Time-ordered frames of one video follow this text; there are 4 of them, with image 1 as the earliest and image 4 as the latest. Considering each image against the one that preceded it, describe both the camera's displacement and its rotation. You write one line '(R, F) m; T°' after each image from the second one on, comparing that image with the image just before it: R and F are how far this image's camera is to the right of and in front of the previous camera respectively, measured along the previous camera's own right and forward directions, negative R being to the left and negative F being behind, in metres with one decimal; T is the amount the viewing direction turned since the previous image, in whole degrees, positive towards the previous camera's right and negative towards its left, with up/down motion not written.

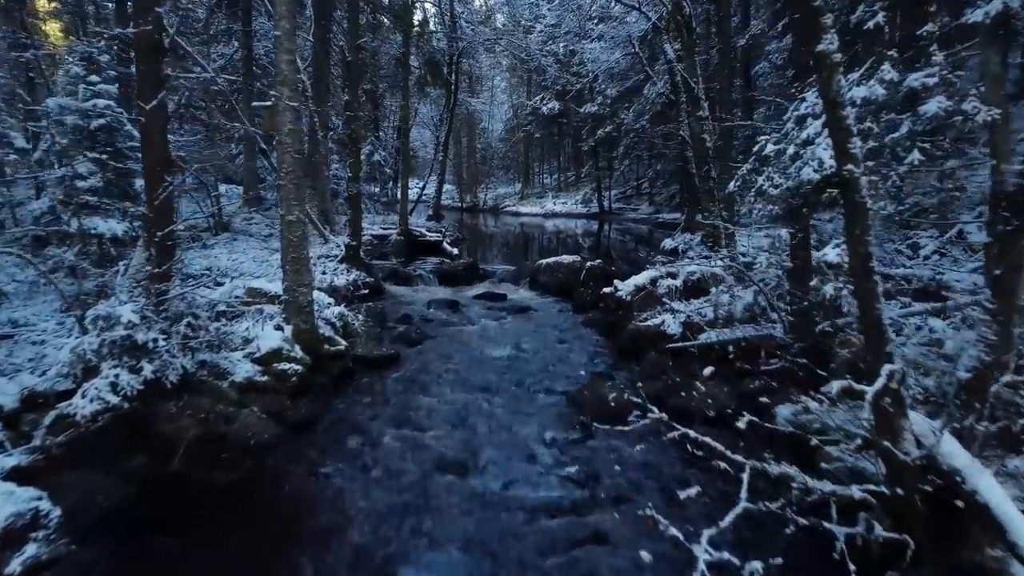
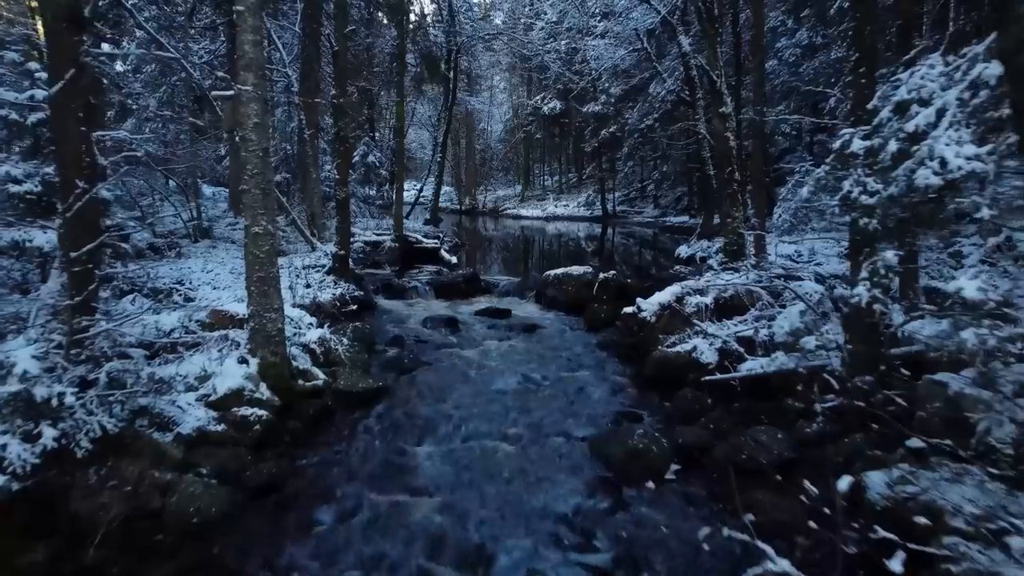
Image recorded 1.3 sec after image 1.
(-0.1, +1.3) m; 0°
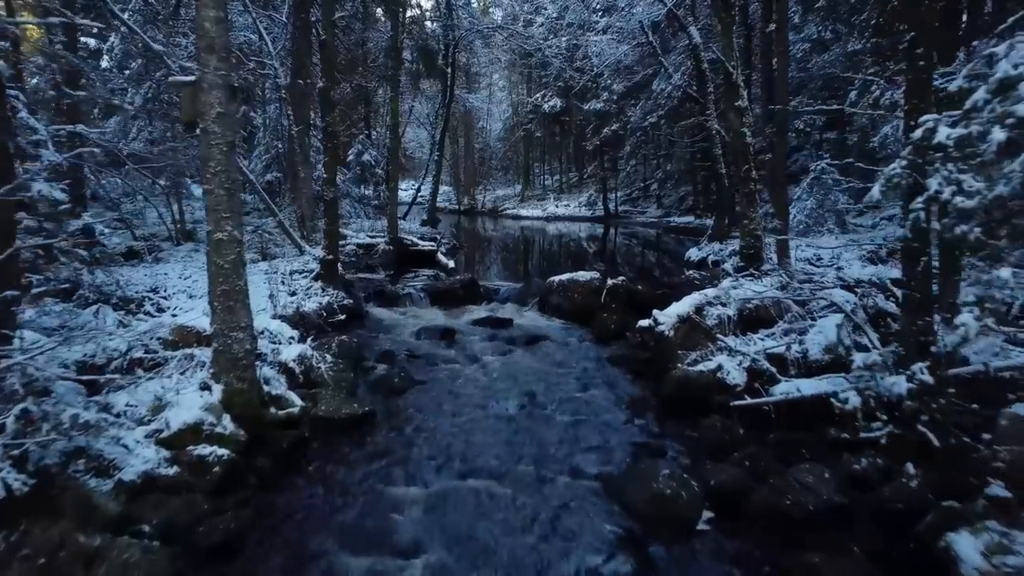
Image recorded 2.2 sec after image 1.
(0.0, +0.9) m; 0°
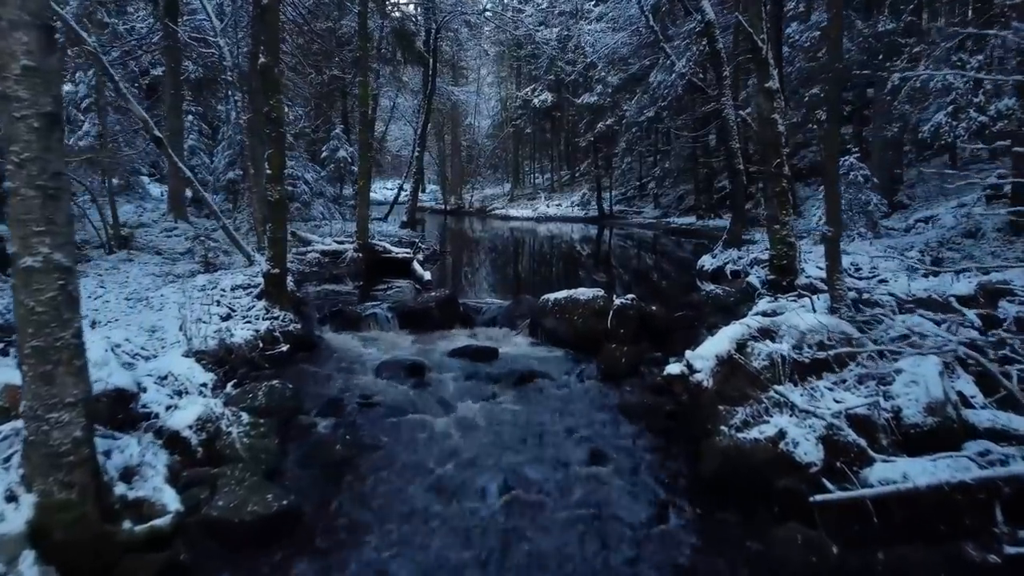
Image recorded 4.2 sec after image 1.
(+0.1, +2.1) m; +1°
